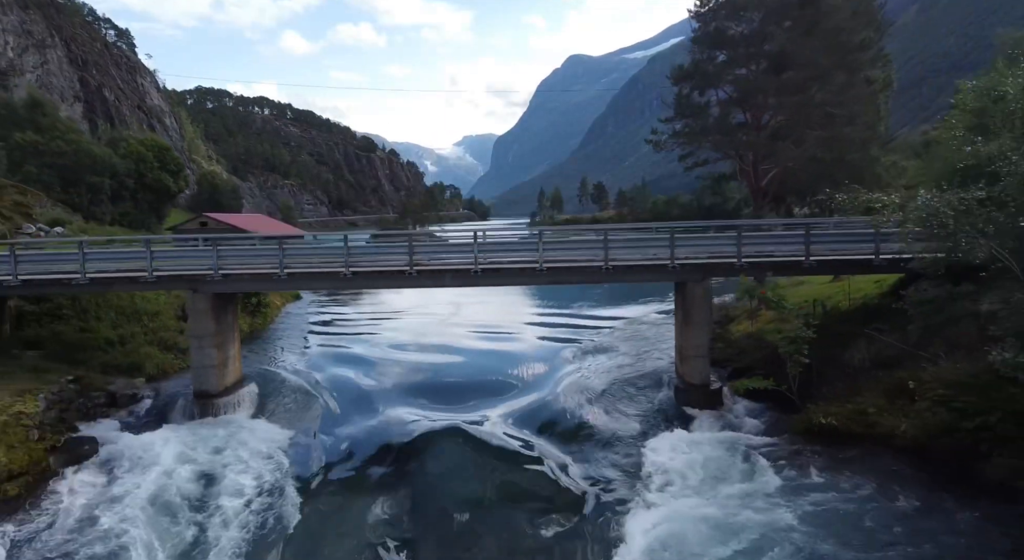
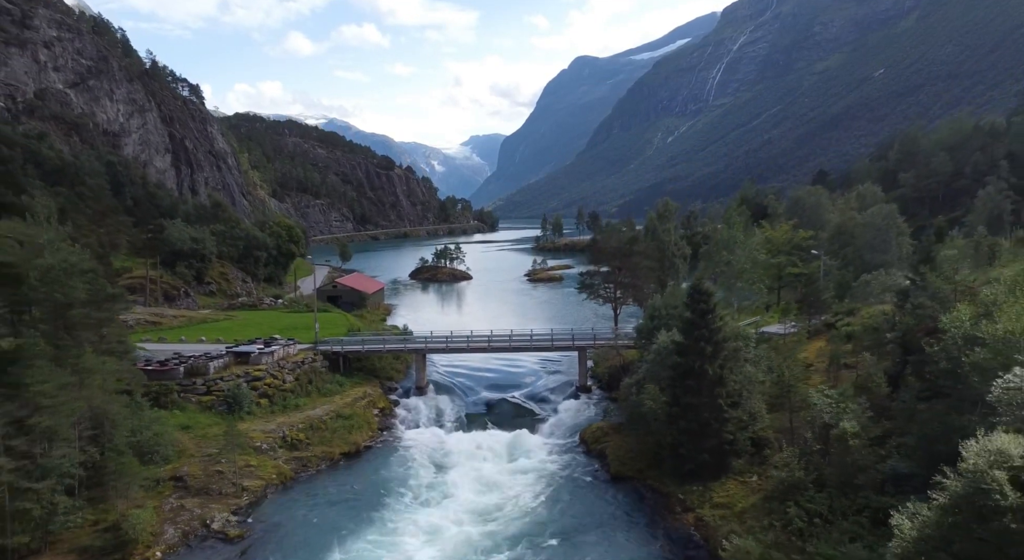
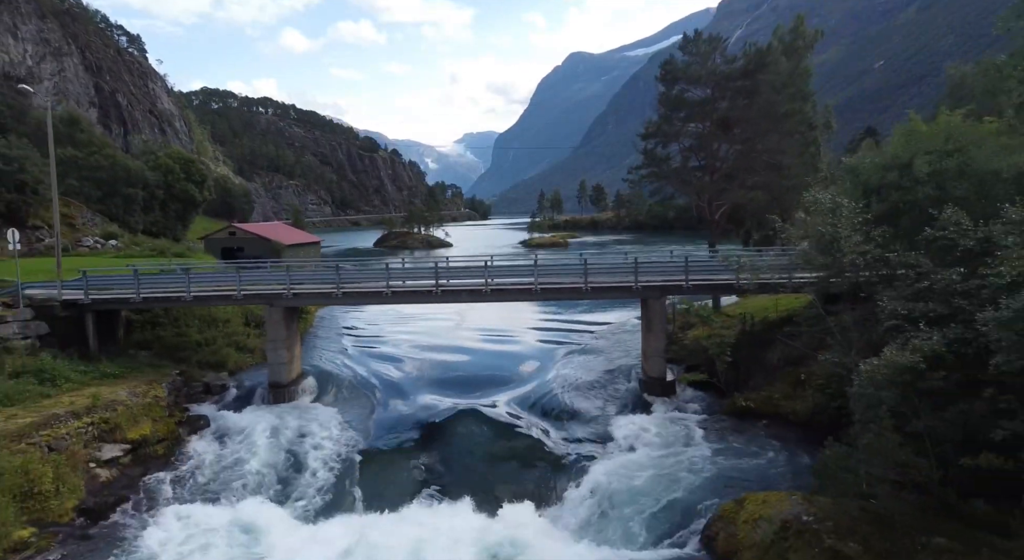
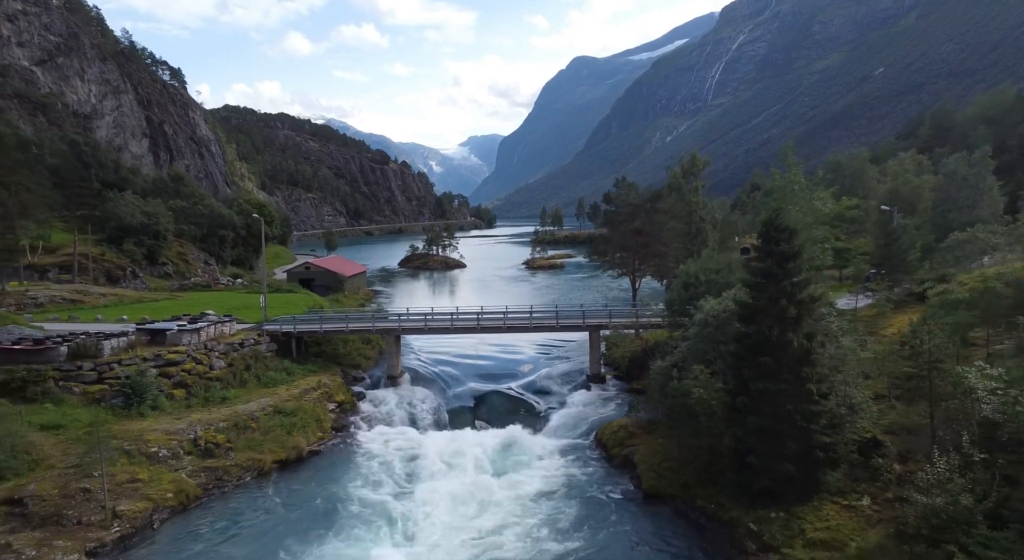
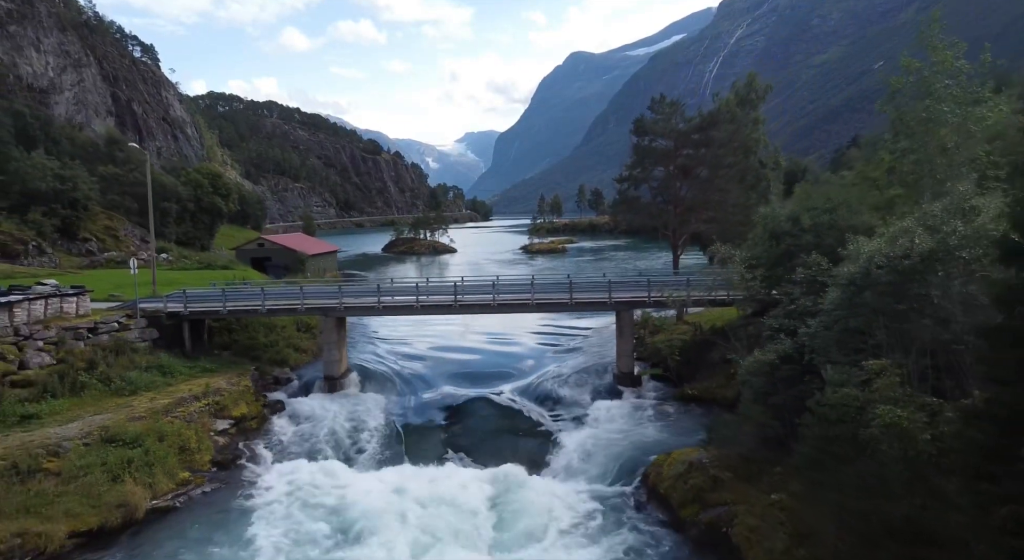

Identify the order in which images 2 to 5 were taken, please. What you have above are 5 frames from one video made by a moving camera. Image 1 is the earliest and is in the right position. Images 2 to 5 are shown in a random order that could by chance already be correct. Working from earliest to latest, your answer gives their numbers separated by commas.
3, 5, 4, 2
